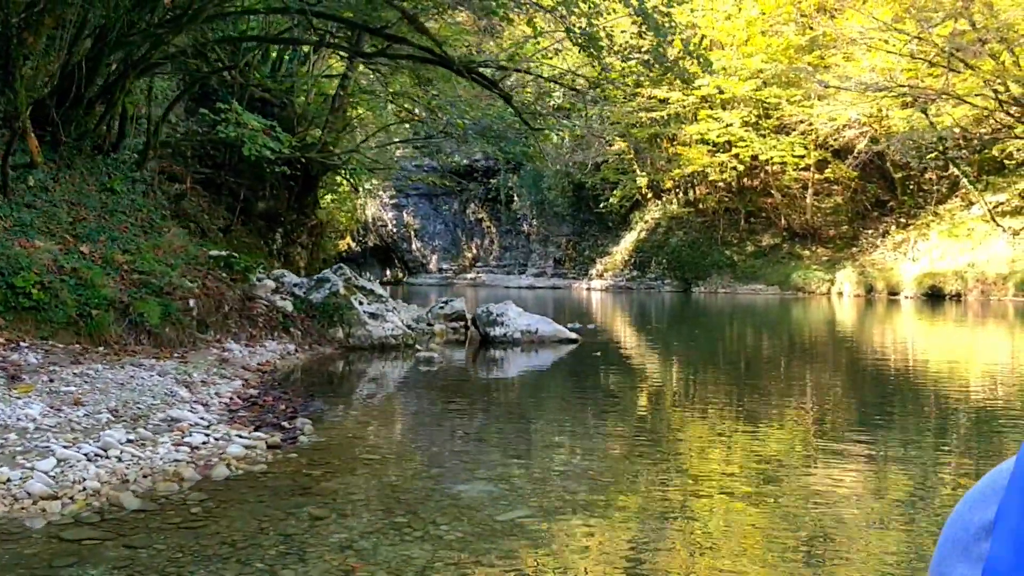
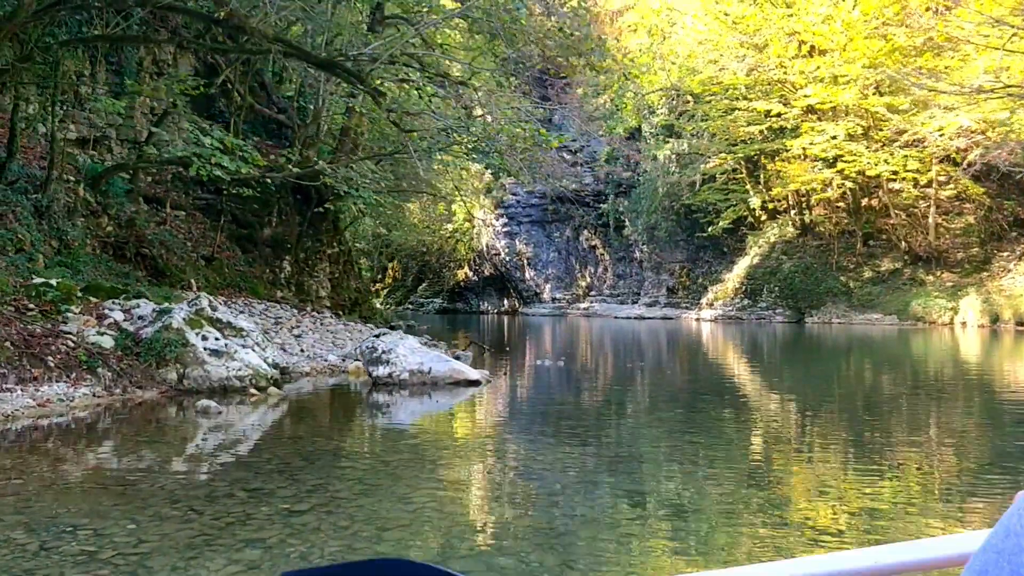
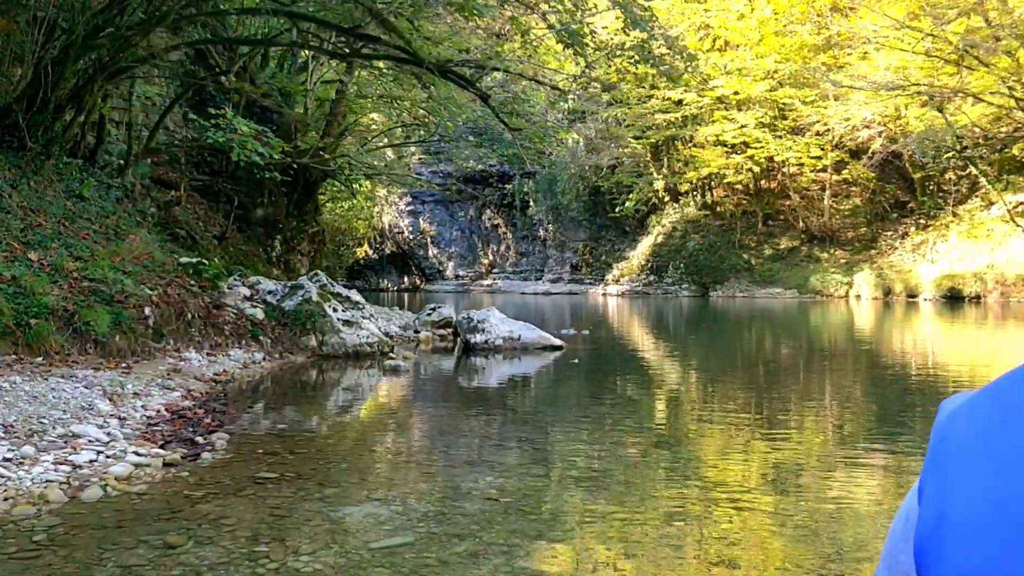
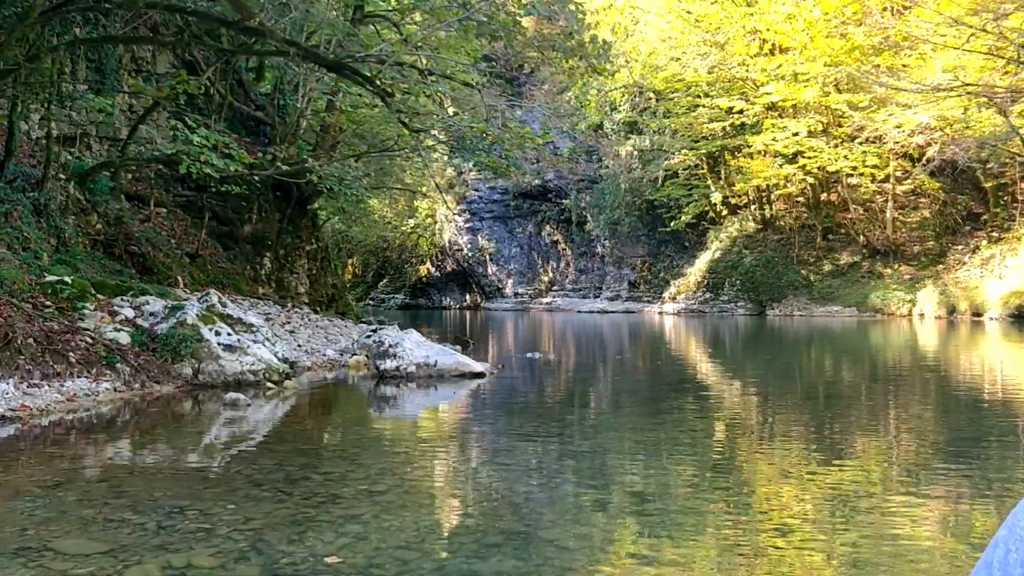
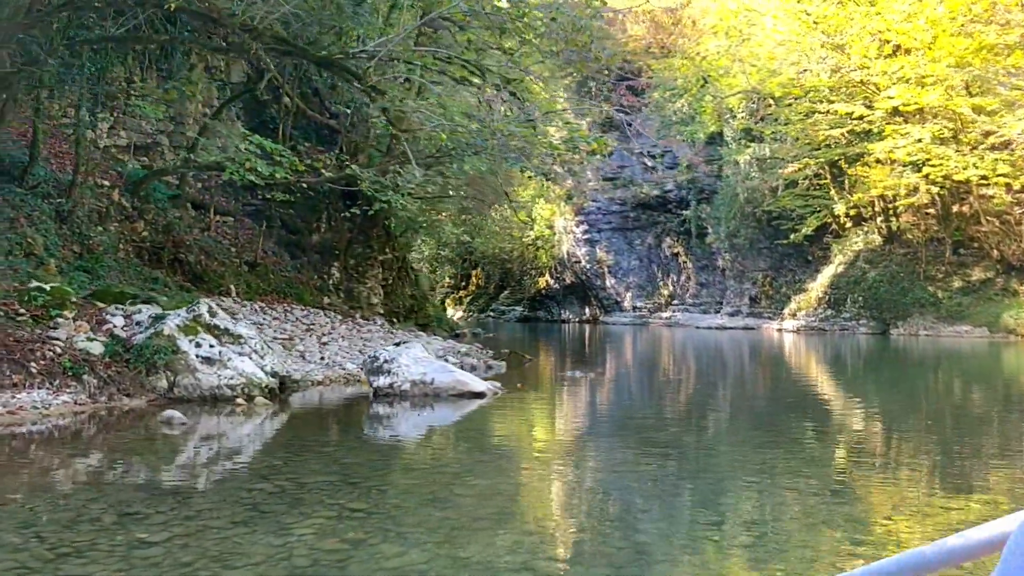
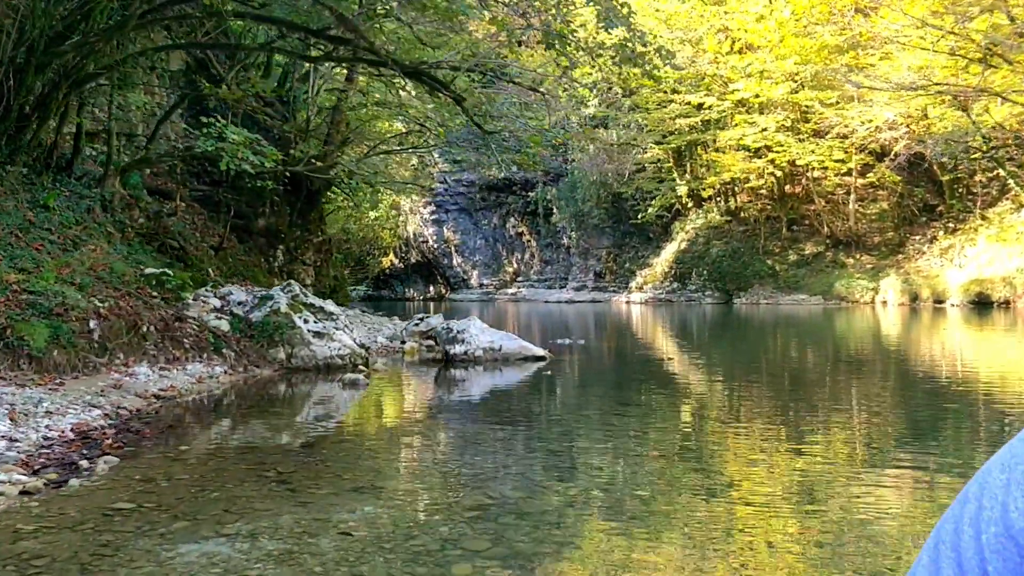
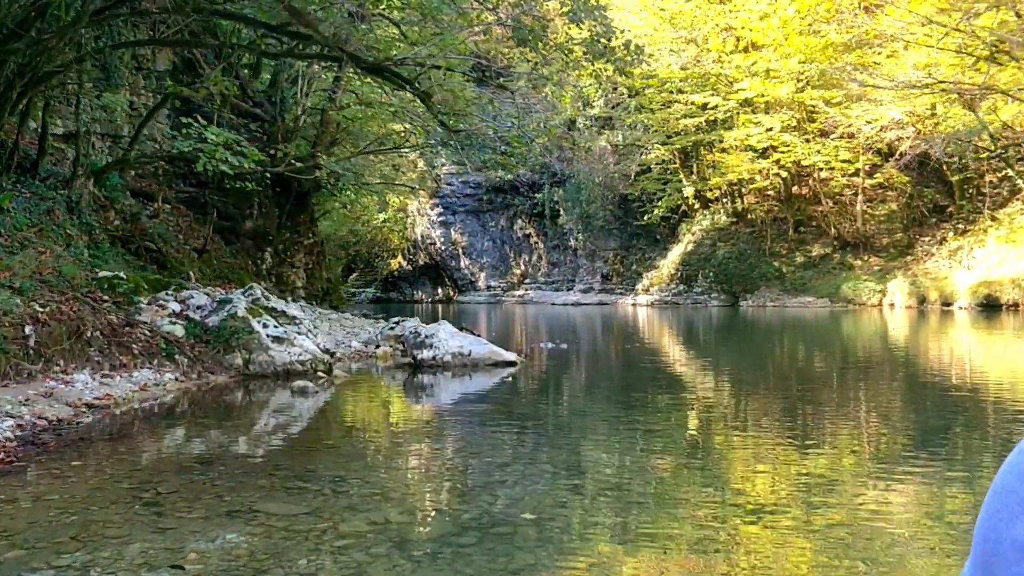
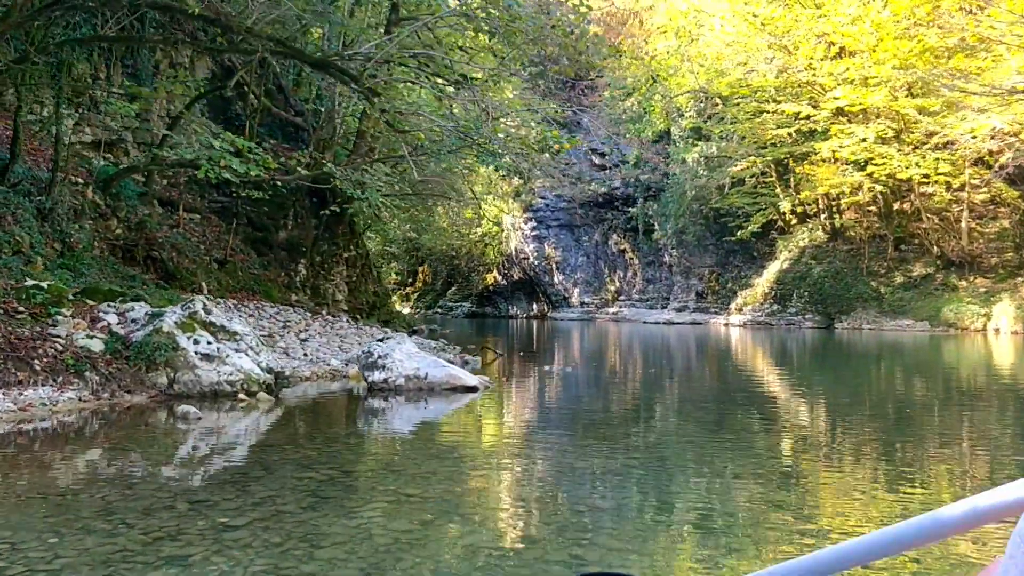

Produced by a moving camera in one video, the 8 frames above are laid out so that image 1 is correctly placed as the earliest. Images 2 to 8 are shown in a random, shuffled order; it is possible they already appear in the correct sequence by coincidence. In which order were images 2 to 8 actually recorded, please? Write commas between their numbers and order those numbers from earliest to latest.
3, 6, 7, 4, 2, 8, 5
